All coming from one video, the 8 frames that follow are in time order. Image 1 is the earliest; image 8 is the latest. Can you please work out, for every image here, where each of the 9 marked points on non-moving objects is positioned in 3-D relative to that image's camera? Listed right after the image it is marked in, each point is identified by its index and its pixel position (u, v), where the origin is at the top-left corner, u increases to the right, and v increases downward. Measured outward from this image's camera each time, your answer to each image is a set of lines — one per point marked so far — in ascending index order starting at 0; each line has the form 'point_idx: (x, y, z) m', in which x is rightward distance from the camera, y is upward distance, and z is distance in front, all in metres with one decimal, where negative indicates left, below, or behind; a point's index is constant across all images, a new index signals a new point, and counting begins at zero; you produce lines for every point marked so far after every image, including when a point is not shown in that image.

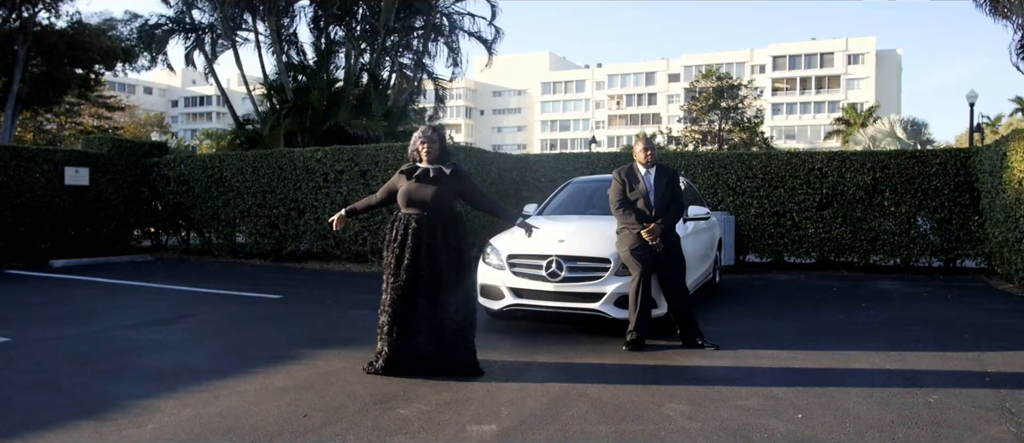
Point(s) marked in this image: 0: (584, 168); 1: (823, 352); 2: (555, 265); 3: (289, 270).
0: (+0.9, +0.7, +14.7) m
1: (+2.3, -1.0, +9.3) m
2: (+0.3, -0.3, +9.3) m
3: (-2.5, -0.5, +13.8) m
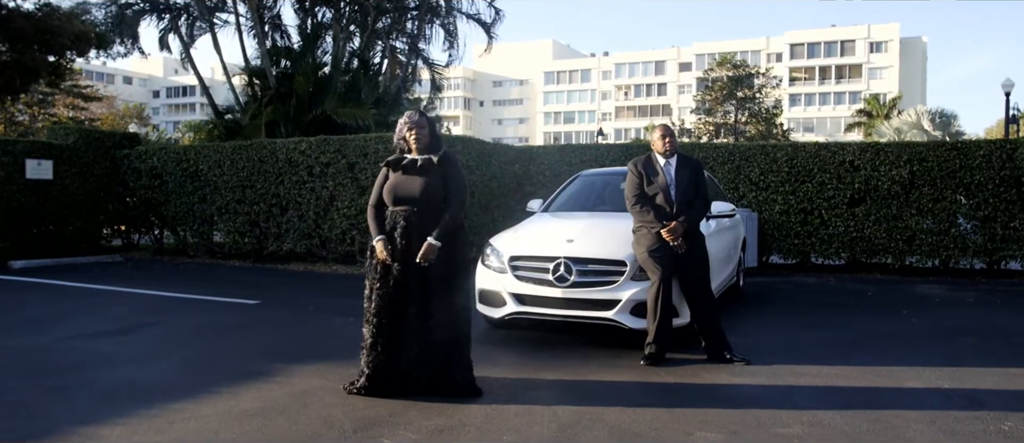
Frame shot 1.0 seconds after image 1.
0: (+0.9, +0.7, +13.5) m
1: (+2.4, -1.0, +8.1) m
2: (+0.3, -0.3, +8.2) m
3: (-2.5, -0.5, +12.6) m
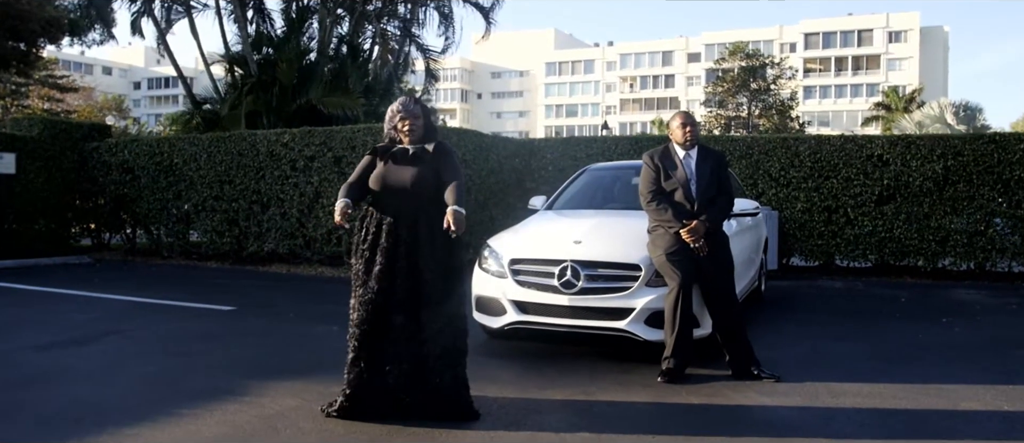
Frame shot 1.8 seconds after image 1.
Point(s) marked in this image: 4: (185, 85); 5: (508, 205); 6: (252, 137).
0: (+0.9, +0.7, +12.6) m
1: (+2.4, -0.9, +7.2) m
2: (+0.3, -0.3, +7.2) m
3: (-2.5, -0.5, +11.7) m
4: (-4.6, +1.9, +17.3) m
5: (0.0, +0.2, +12.6) m
6: (-2.7, +0.9, +12.8) m
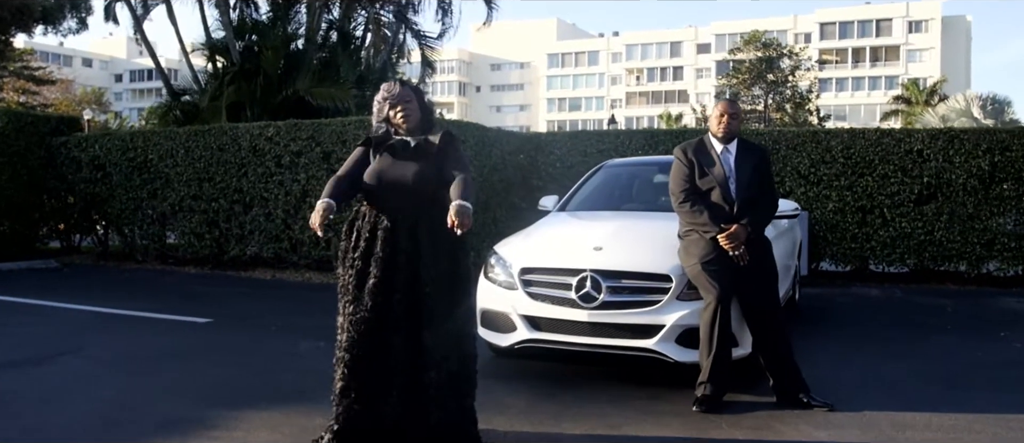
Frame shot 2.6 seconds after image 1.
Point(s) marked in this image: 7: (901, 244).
0: (+0.9, +0.7, +11.6) m
1: (+2.4, -1.0, +6.2) m
2: (+0.4, -0.3, +6.3) m
3: (-2.5, -0.5, +10.7) m
4: (-4.6, +1.9, +16.3) m
5: (0.0, +0.2, +11.7) m
6: (-2.7, +0.9, +11.8) m
7: (+3.5, -0.2, +11.2) m
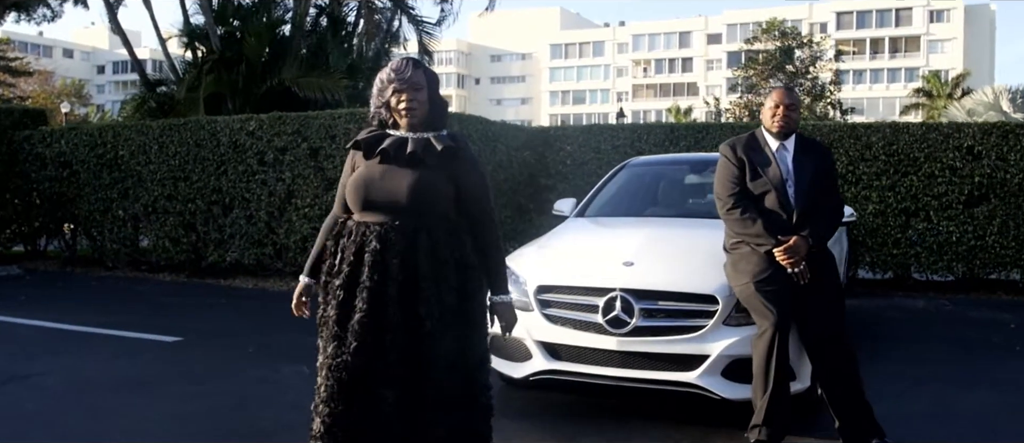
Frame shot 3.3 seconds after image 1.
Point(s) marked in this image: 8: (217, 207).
0: (+1.0, +0.7, +10.7) m
1: (+2.5, -1.0, +5.3) m
2: (+0.5, -0.4, +5.3) m
3: (-2.4, -0.5, +9.7) m
4: (-4.6, +1.9, +15.3) m
5: (+0.1, +0.1, +10.7) m
6: (-2.7, +0.9, +10.9) m
7: (+3.6, -0.2, +10.2) m
8: (-2.6, +0.1, +10.9) m
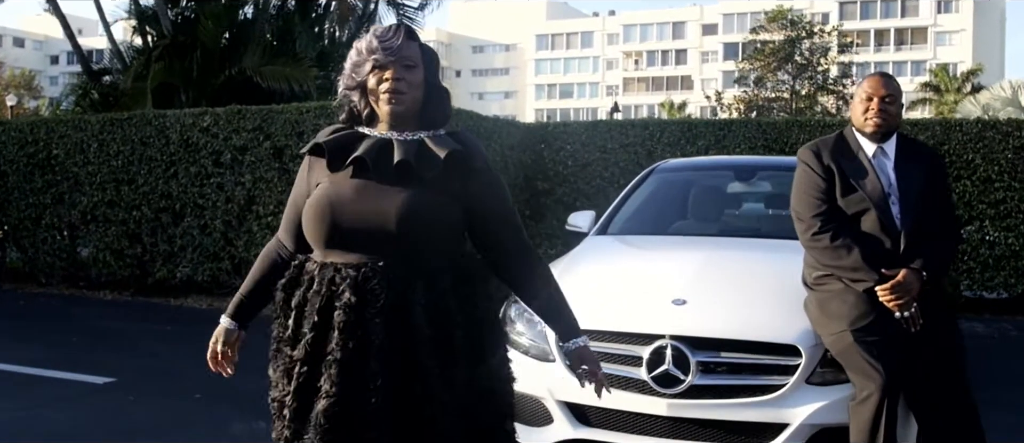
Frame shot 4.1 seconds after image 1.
0: (+0.9, +0.6, +9.4) m
1: (+2.5, -1.1, +4.1) m
2: (+0.5, -0.5, +4.1) m
3: (-2.5, -0.6, +8.4) m
4: (-4.7, +1.9, +14.0) m
5: (0.0, +0.1, +9.5) m
6: (-2.7, +0.8, +9.5) m
7: (+3.5, -0.3, +9.1) m
8: (-2.7, +0.1, +9.6) m
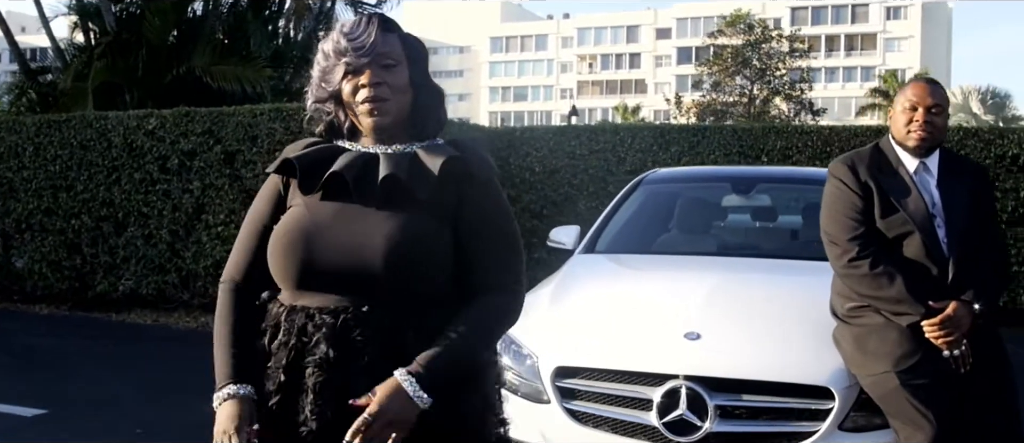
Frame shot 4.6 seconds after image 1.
0: (+0.7, +0.5, +9.0) m
1: (+2.5, -1.2, +3.7) m
2: (+0.5, -0.5, +3.6) m
3: (-2.7, -0.7, +7.8) m
4: (-5.2, +1.8, +13.3) m
5: (-0.3, 0.0, +9.0) m
6: (-3.0, +0.7, +8.9) m
7: (+3.3, -0.4, +8.8) m
8: (-2.9, 0.0, +9.0) m
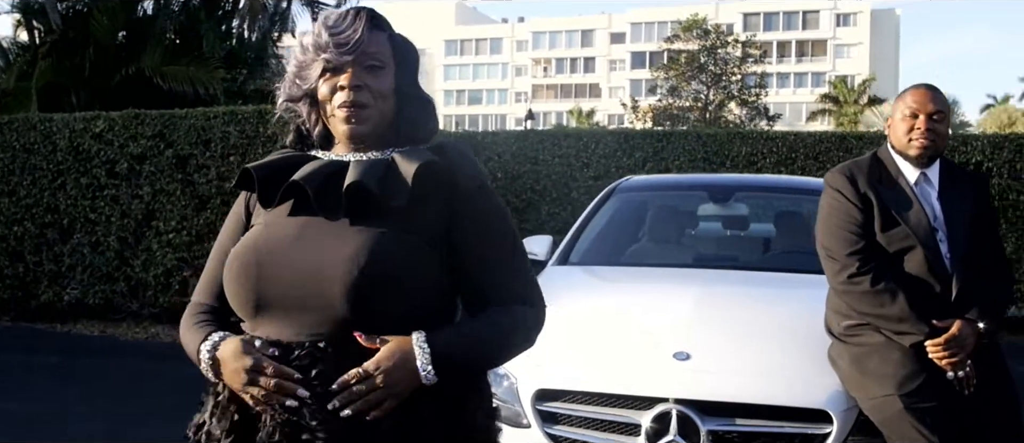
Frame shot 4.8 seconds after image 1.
0: (+0.4, +0.5, +8.8) m
1: (+2.5, -1.2, +3.6) m
2: (+0.5, -0.6, +3.4) m
3: (-2.9, -0.7, +7.5) m
4: (-5.6, +1.8, +12.8) m
5: (-0.5, 0.0, +8.7) m
6: (-3.2, +0.7, +8.6) m
7: (+3.0, -0.4, +8.7) m
8: (-3.2, 0.0, +8.7) m
